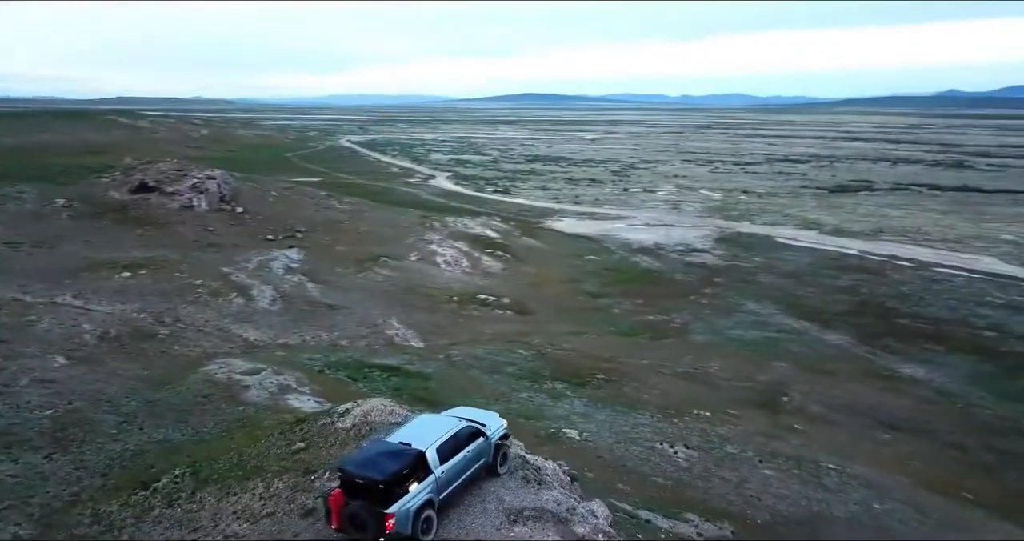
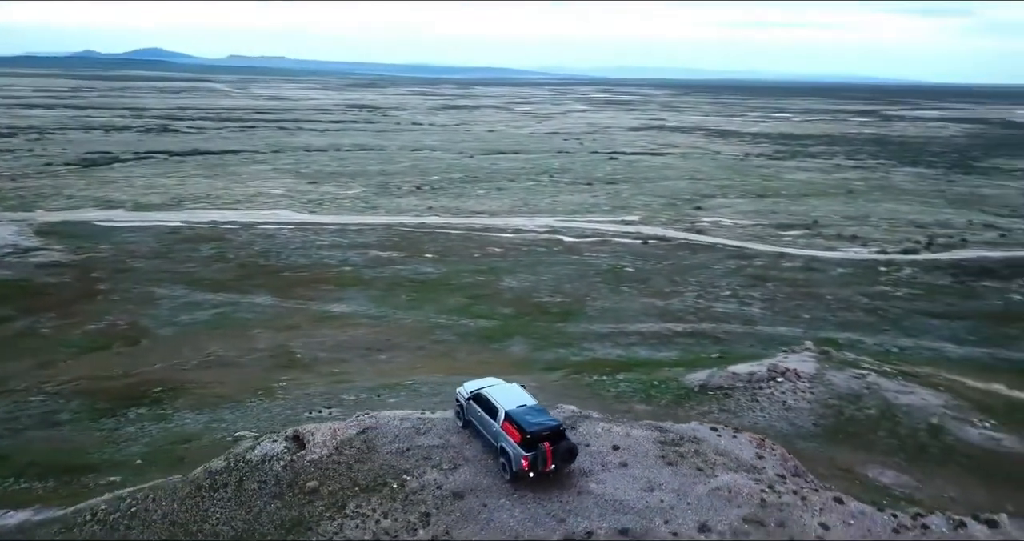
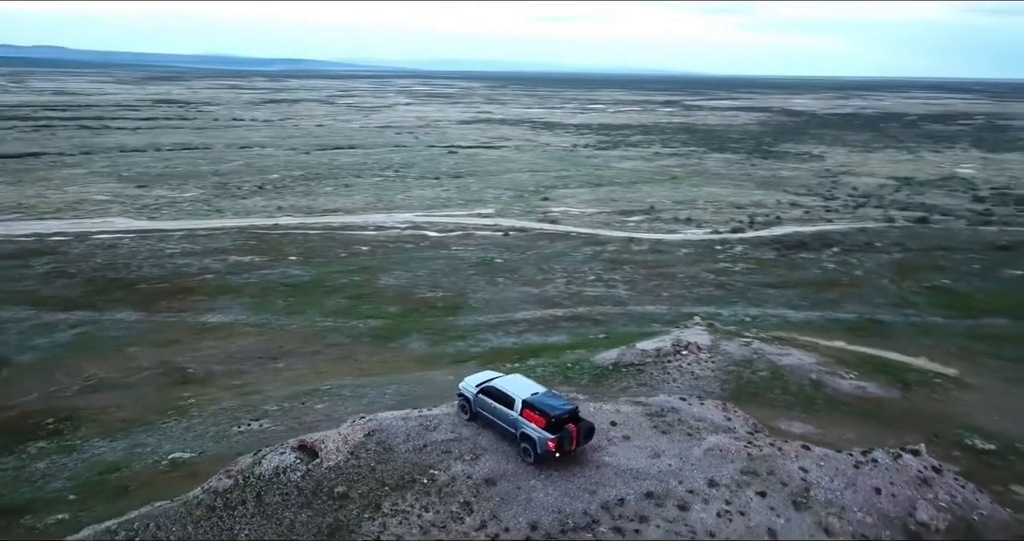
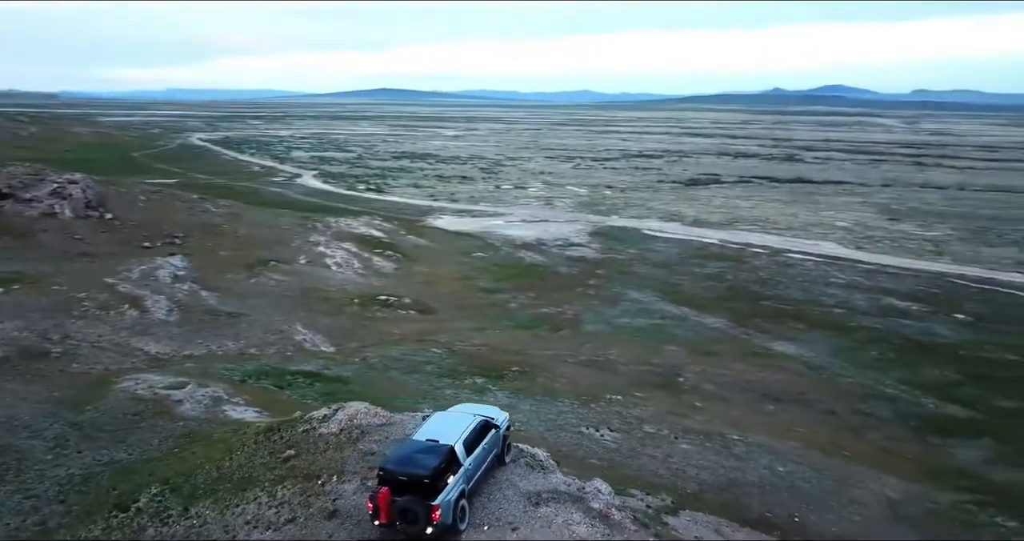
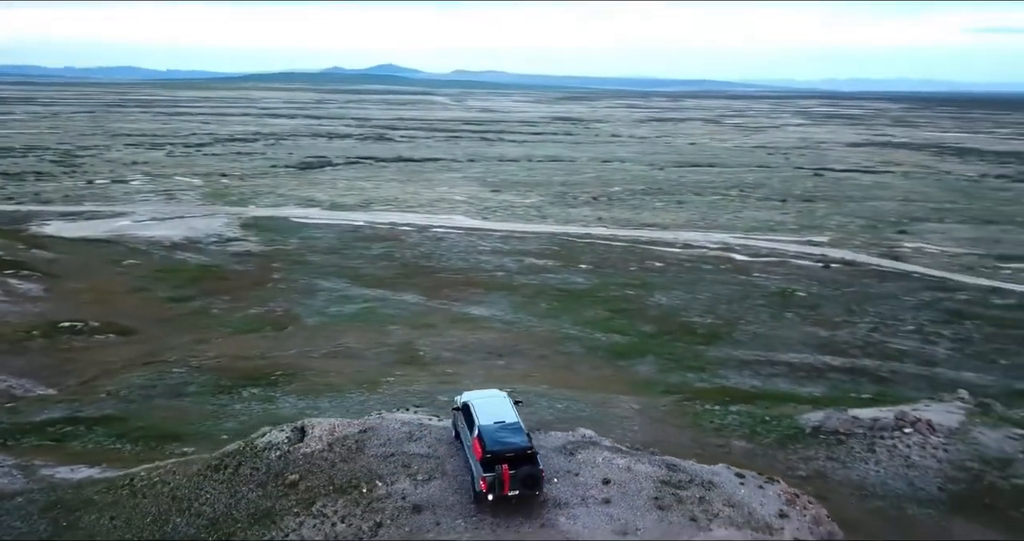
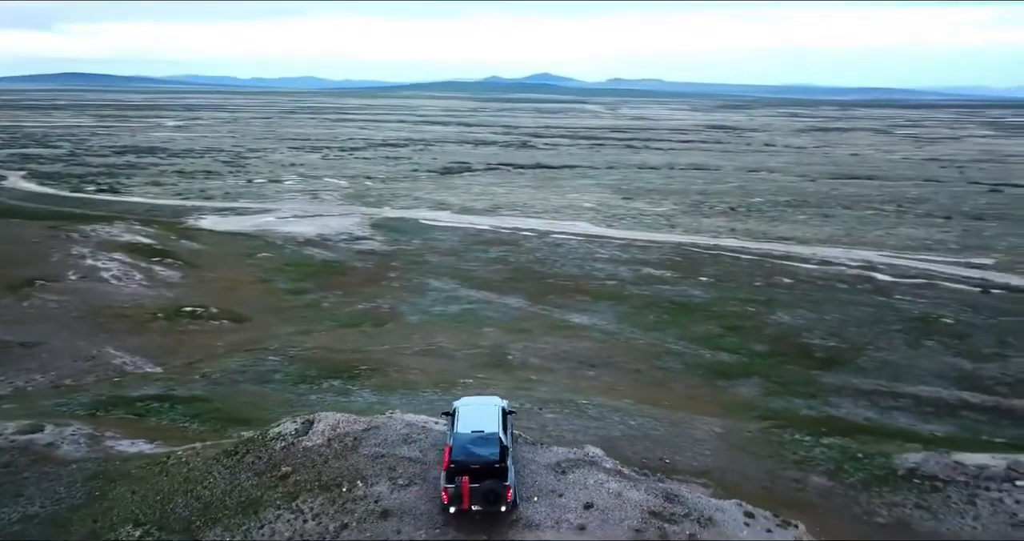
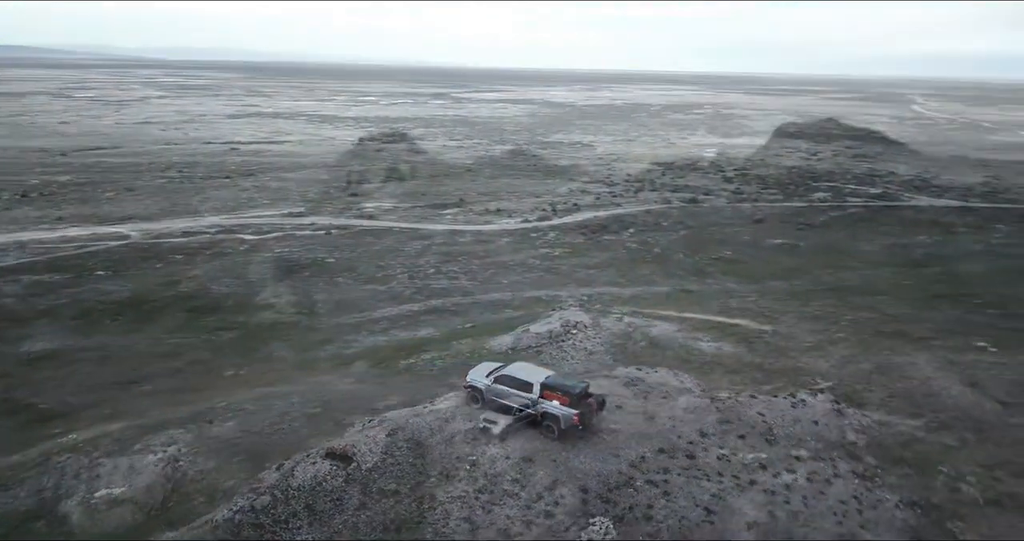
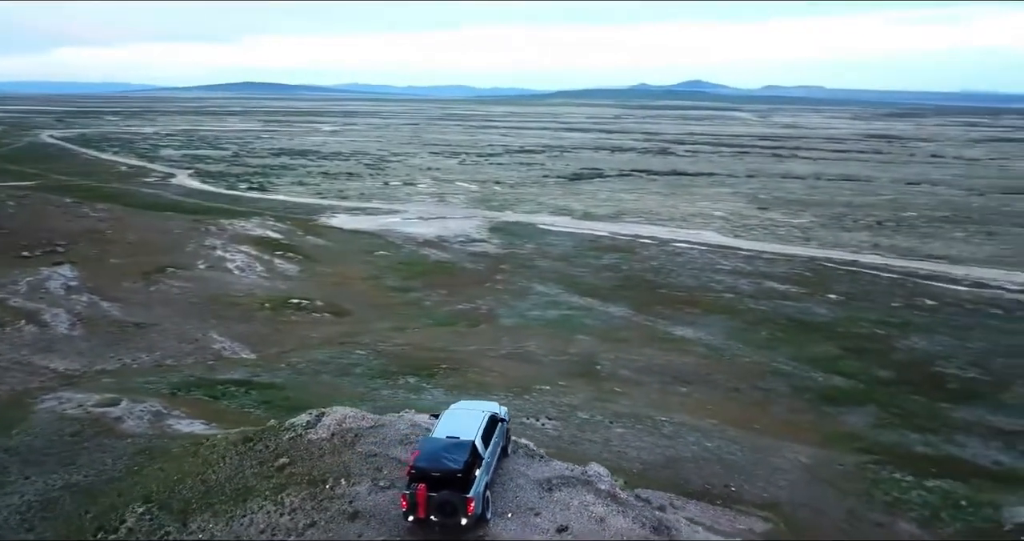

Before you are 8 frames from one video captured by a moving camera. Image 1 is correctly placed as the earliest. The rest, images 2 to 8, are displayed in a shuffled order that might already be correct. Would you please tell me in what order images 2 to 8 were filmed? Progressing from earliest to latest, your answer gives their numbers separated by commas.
4, 8, 6, 5, 2, 3, 7
